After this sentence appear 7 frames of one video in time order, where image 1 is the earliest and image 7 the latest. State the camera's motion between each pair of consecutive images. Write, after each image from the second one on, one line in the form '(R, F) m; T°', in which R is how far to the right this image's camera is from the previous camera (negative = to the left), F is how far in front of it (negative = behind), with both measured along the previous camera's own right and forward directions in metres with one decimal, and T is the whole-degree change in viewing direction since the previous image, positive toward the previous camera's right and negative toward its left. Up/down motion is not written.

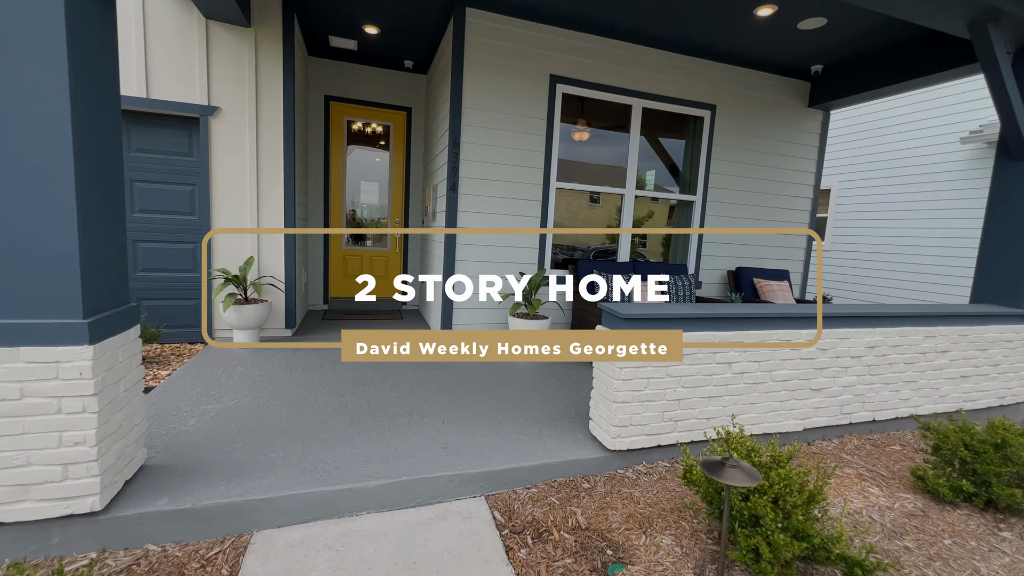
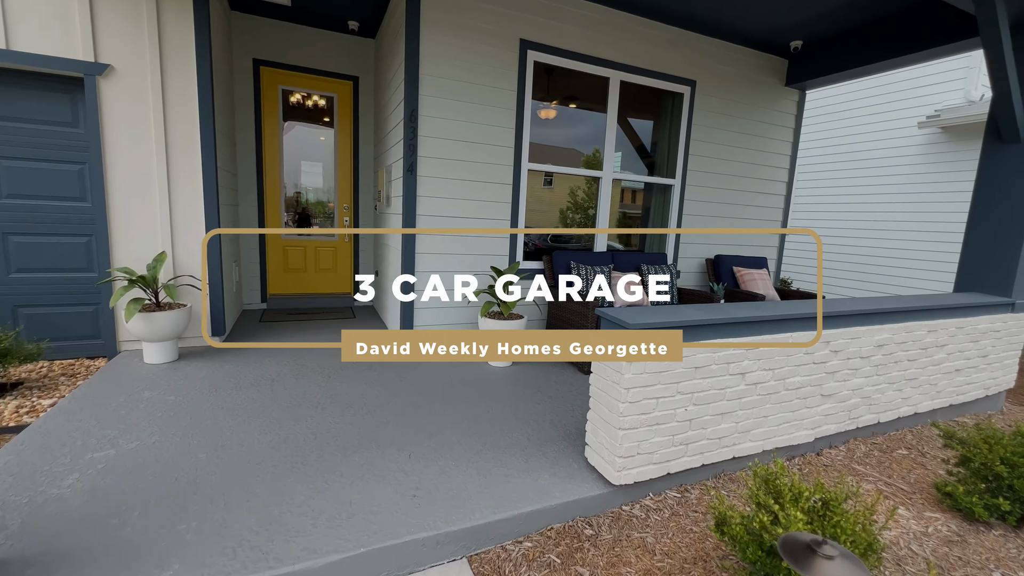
(-0.1, +0.5) m; +6°
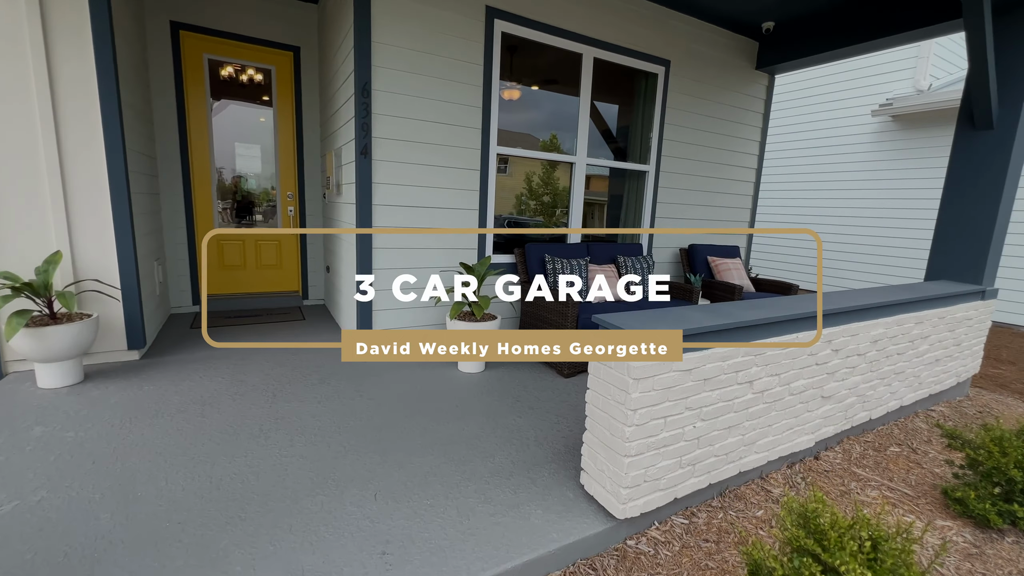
(-0.1, +0.3) m; +5°
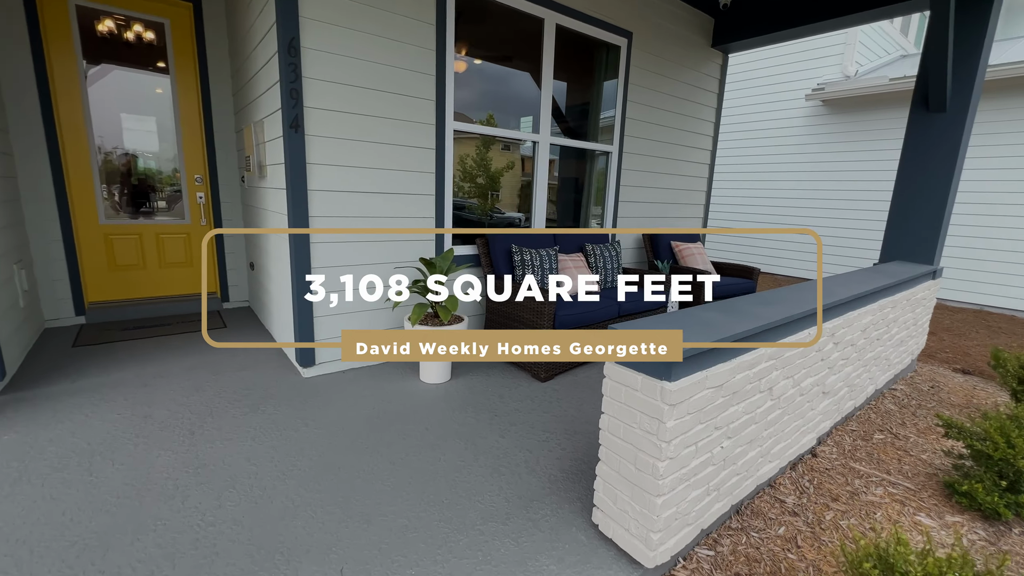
(-0.2, +0.4) m; +8°
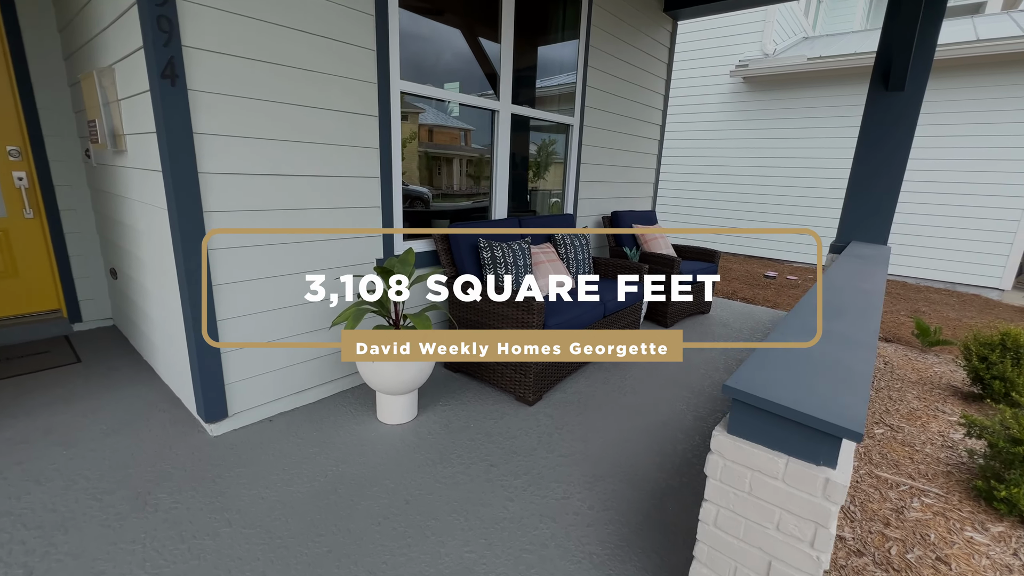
(-0.3, +0.6) m; +11°
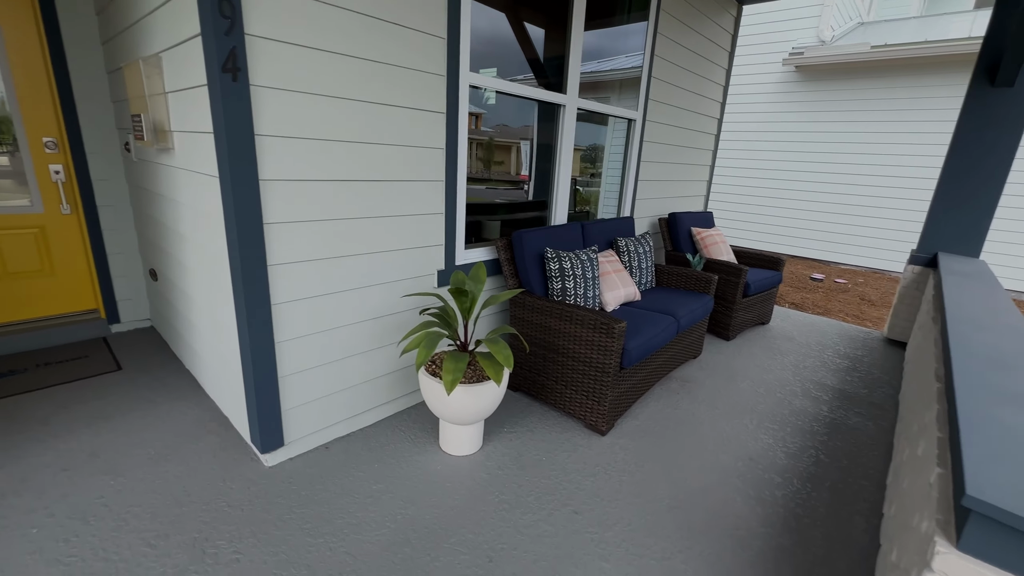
(-0.3, +0.2) m; -2°
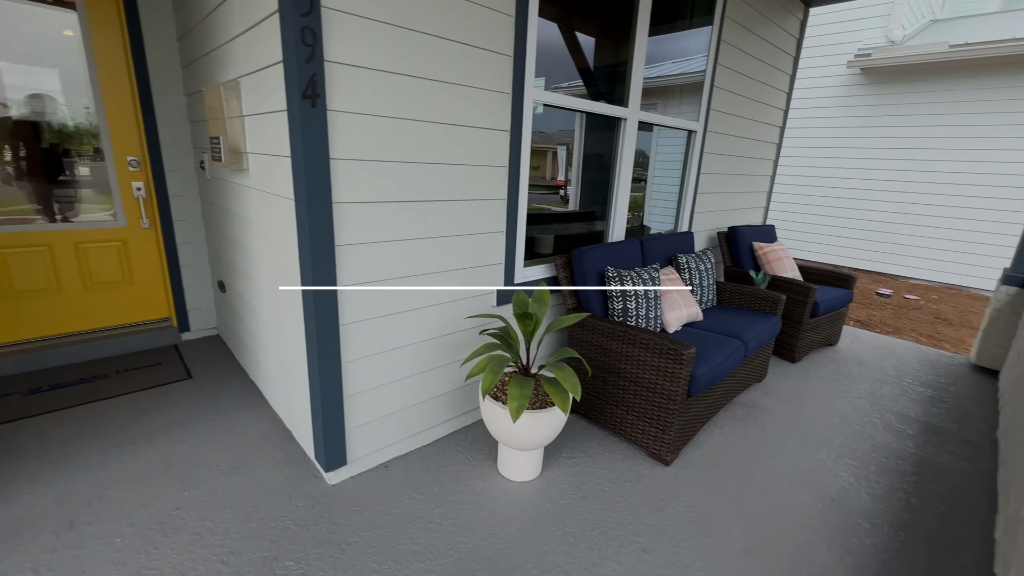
(-0.1, 0.0) m; -5°
